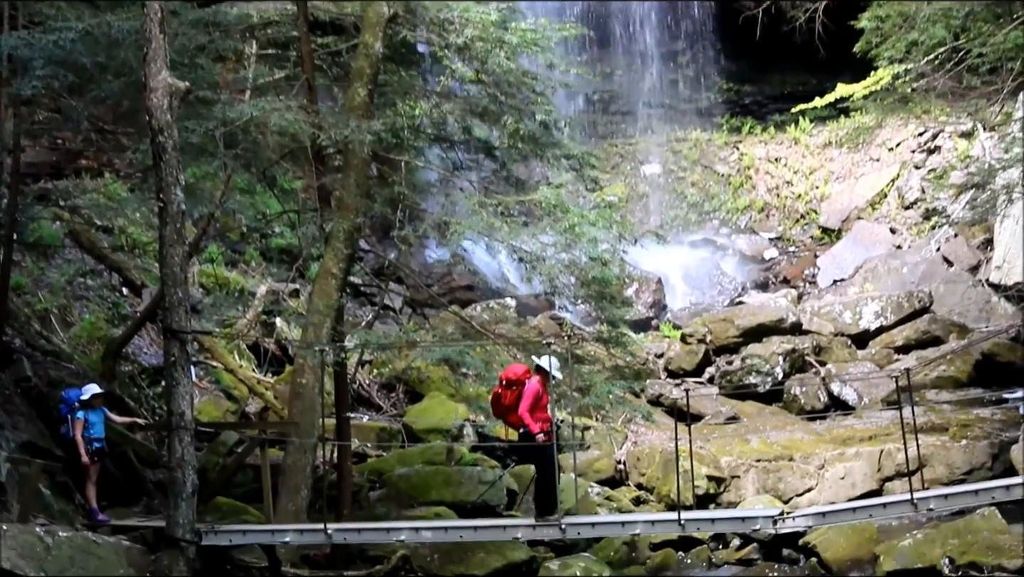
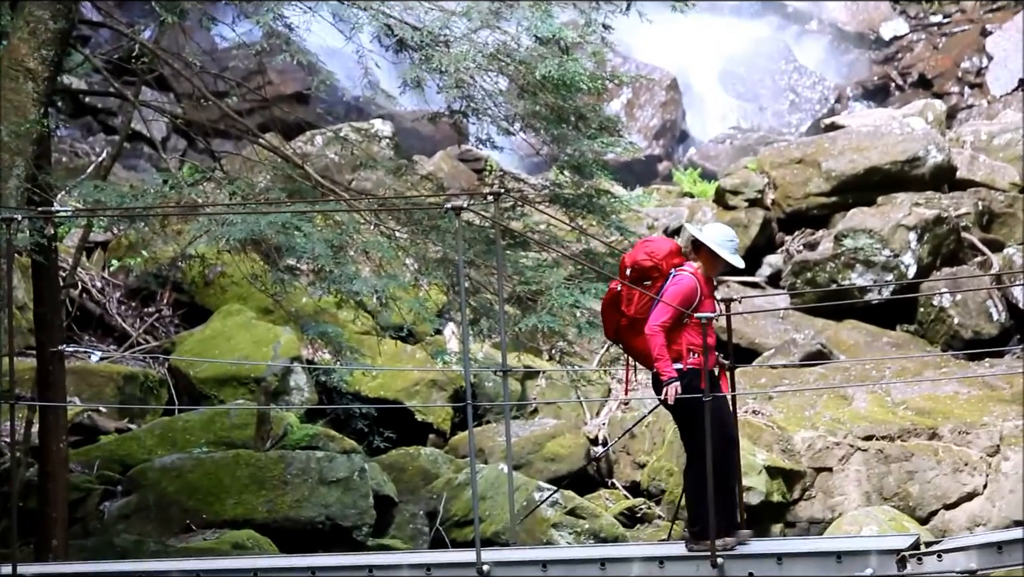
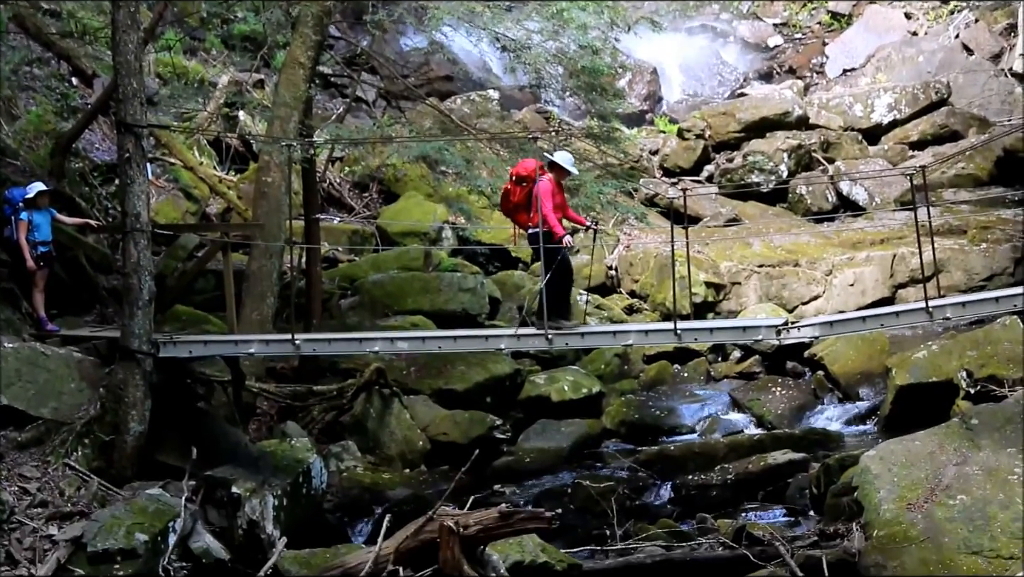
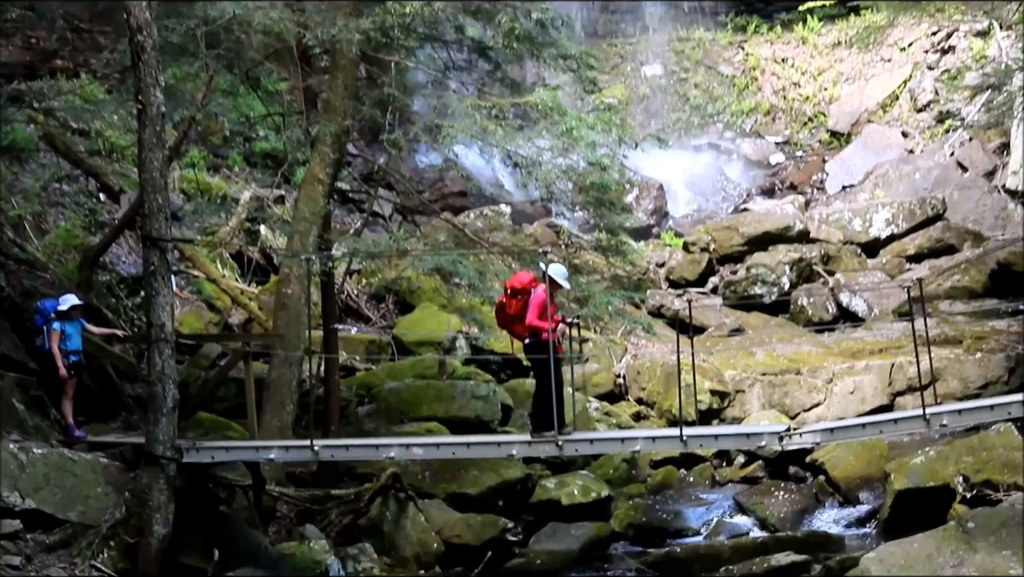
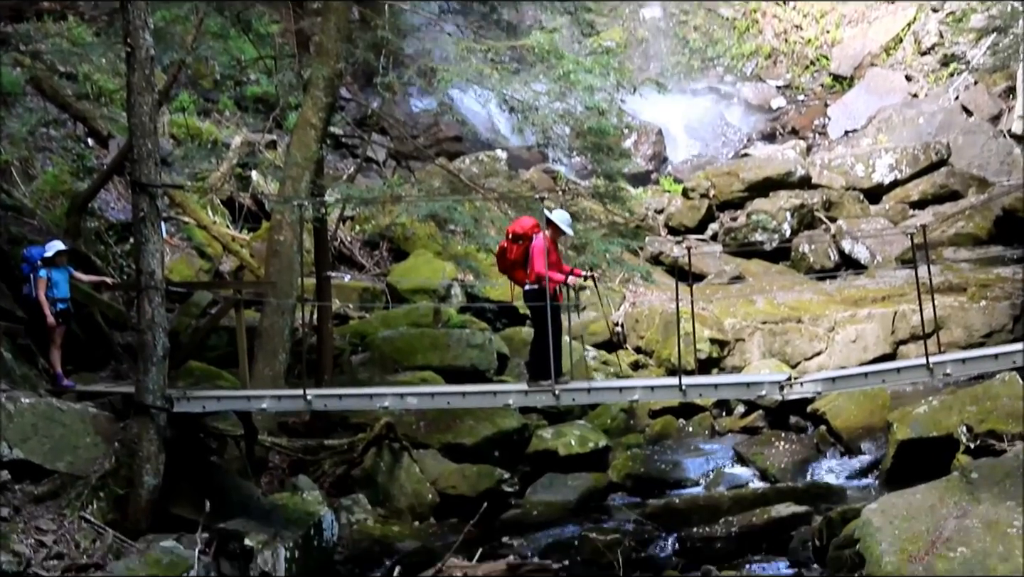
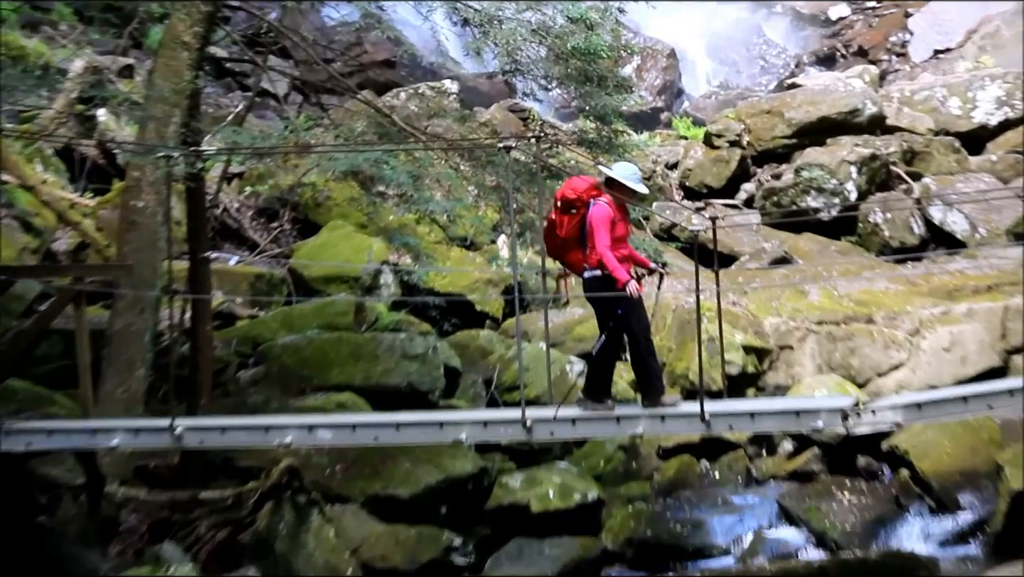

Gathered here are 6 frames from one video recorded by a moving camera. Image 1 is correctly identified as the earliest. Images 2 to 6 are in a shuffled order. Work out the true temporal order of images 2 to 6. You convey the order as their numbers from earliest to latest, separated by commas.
4, 5, 3, 6, 2
